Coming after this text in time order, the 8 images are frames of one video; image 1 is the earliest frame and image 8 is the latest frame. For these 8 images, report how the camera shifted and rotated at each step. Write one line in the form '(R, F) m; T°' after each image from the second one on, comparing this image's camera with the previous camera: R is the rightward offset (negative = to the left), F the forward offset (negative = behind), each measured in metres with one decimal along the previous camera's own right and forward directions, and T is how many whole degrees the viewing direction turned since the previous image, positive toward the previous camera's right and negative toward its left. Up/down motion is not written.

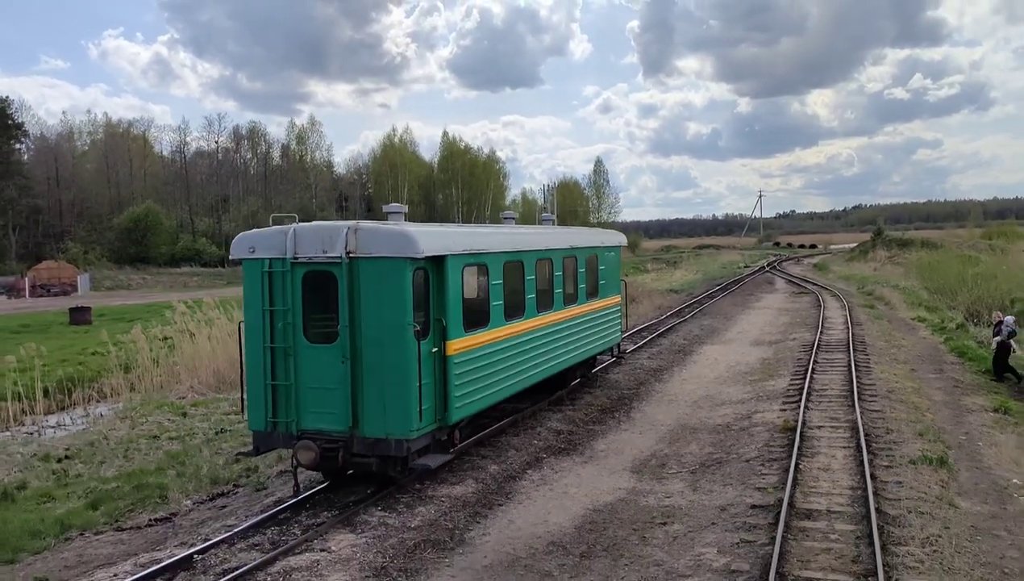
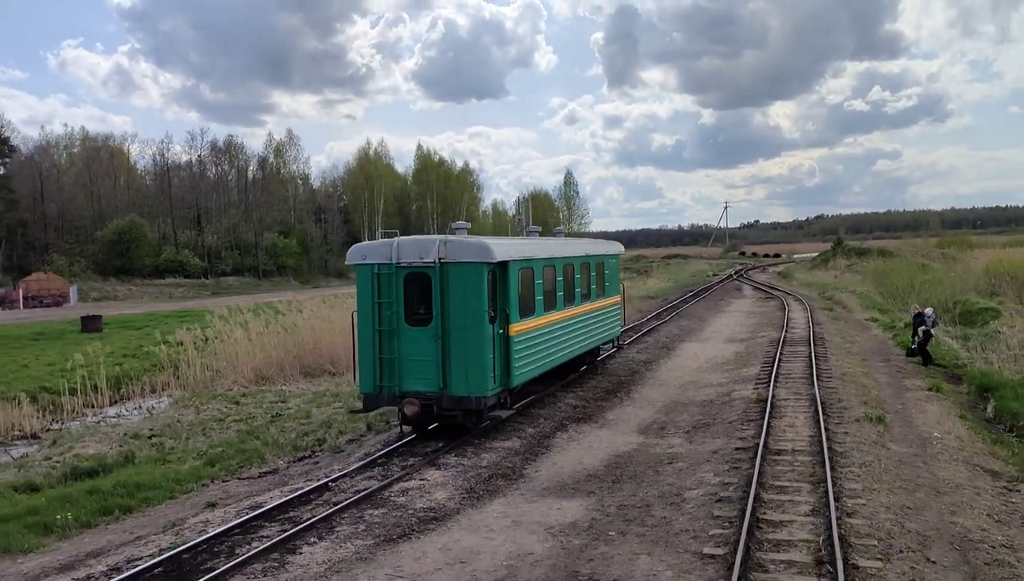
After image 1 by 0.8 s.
(-0.9, -2.6) m; +2°
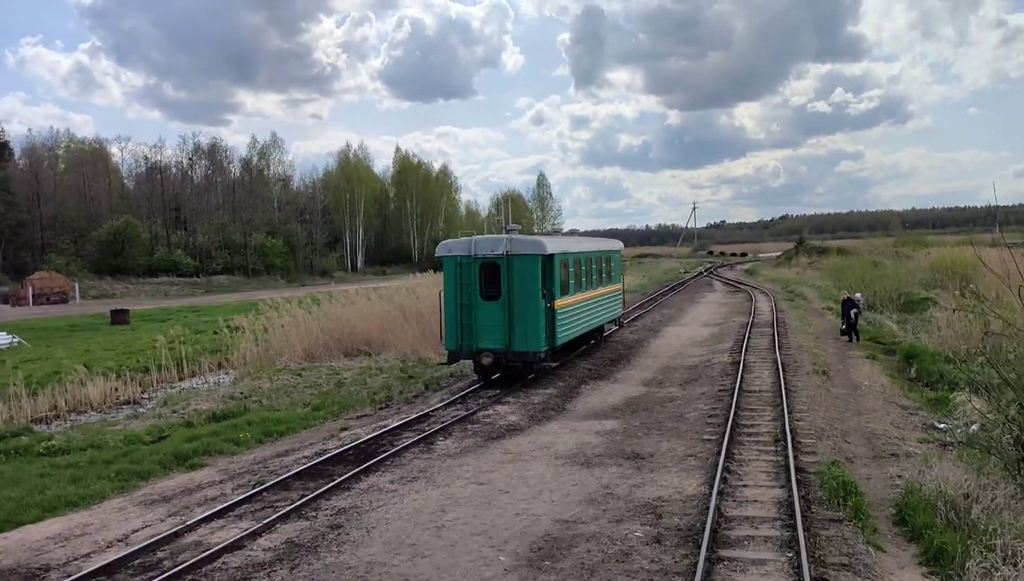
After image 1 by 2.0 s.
(-1.2, -3.8) m; +2°
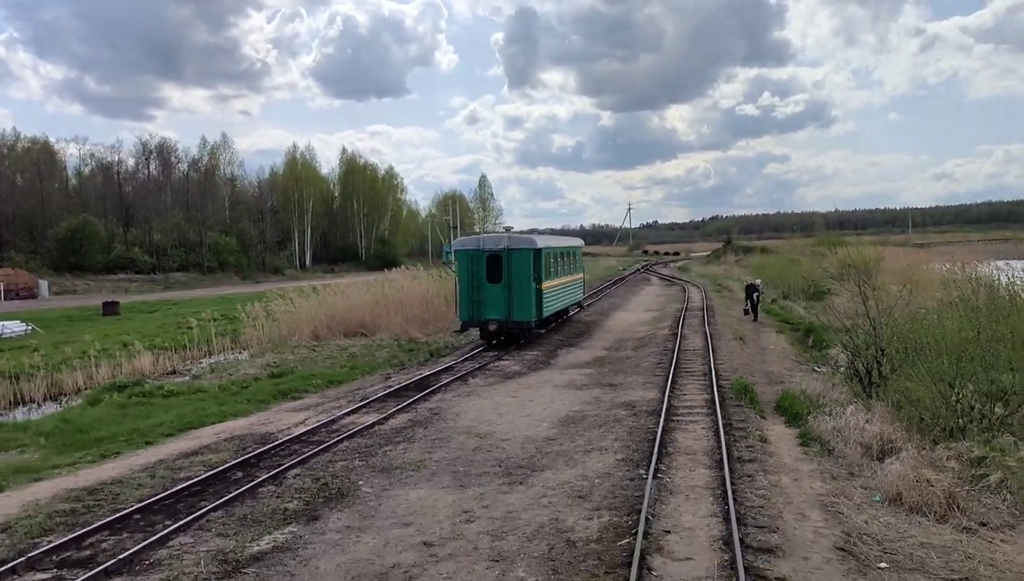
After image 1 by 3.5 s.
(-1.3, -4.7) m; +4°
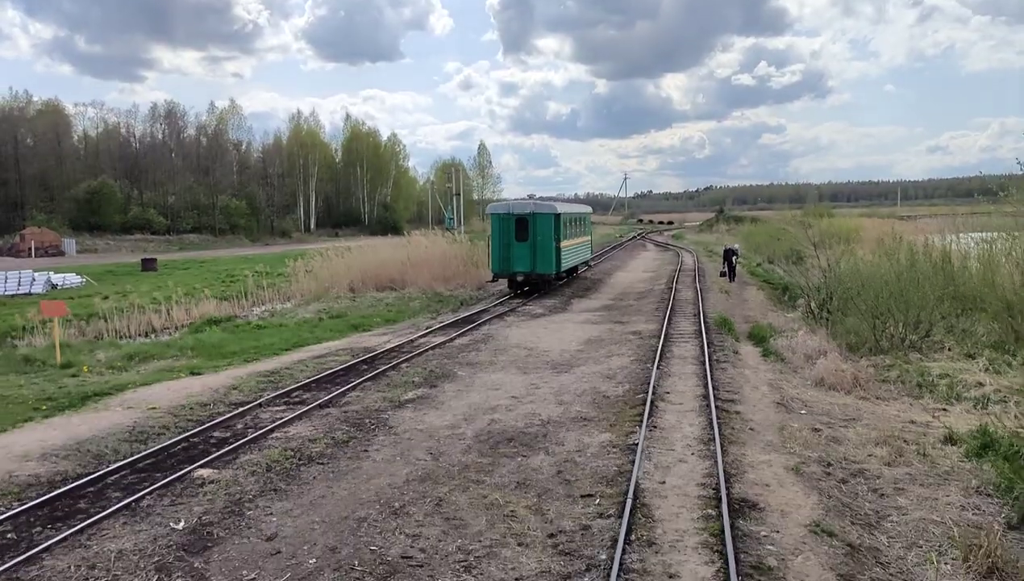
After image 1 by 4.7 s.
(-0.8, -3.8) m; +1°
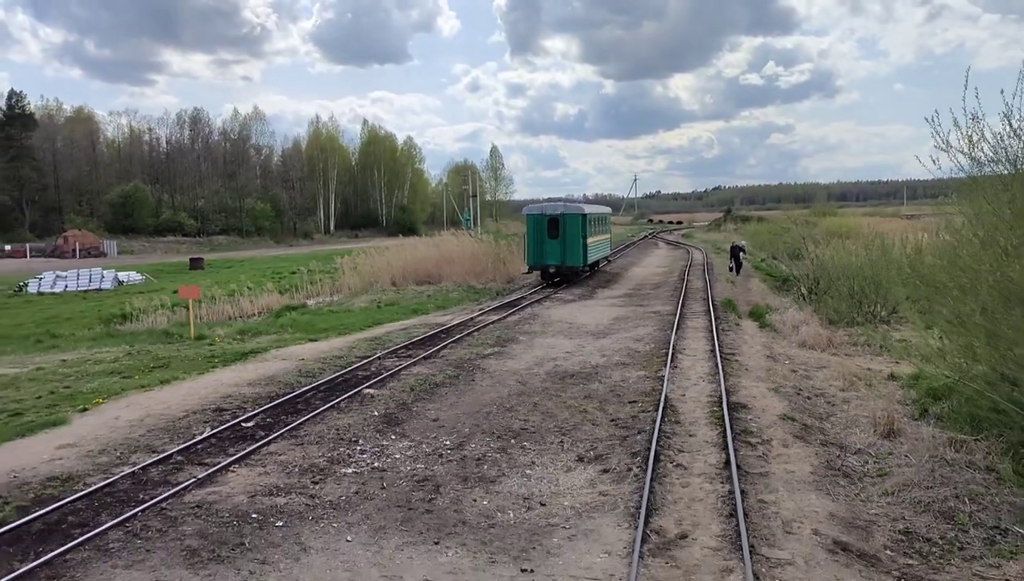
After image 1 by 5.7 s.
(-0.7, -3.5) m; -1°
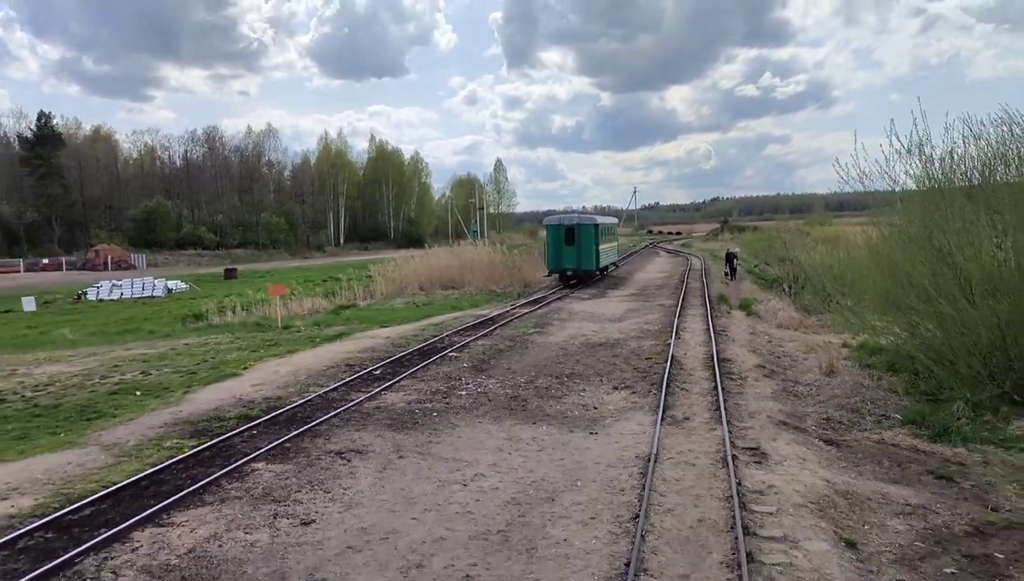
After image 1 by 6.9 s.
(-0.8, -3.8) m; 0°
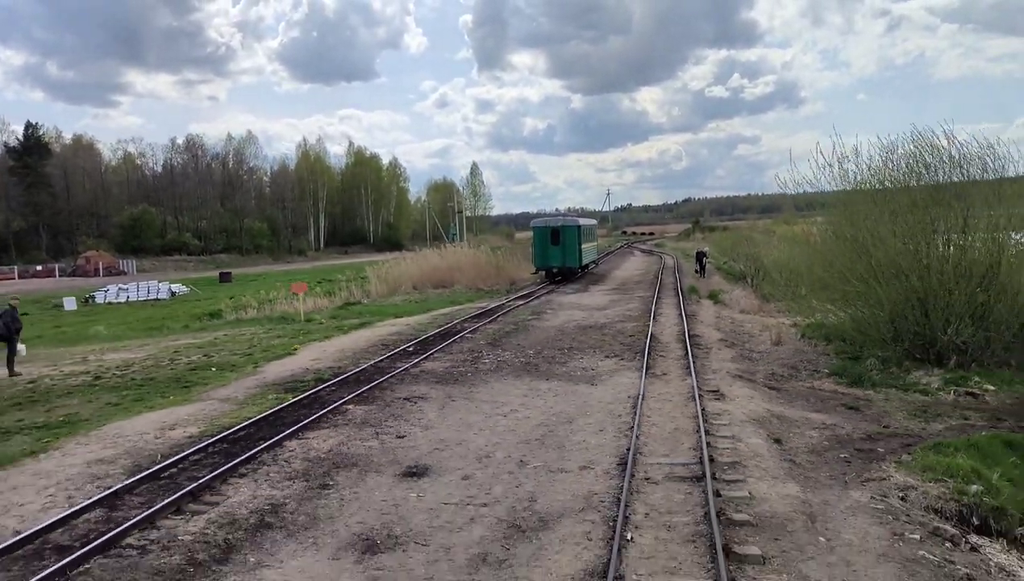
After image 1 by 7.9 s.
(-0.6, -2.9) m; +2°
